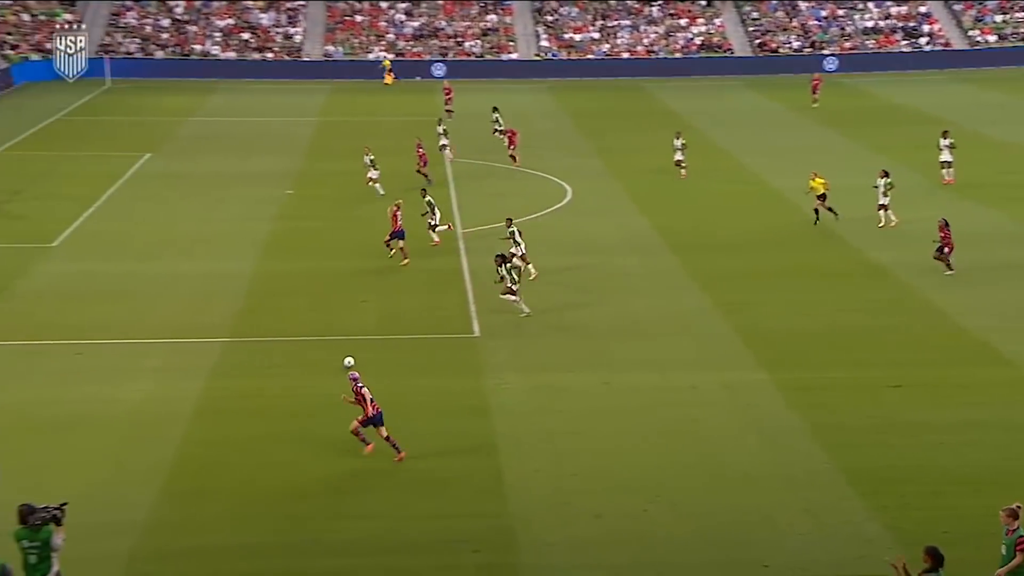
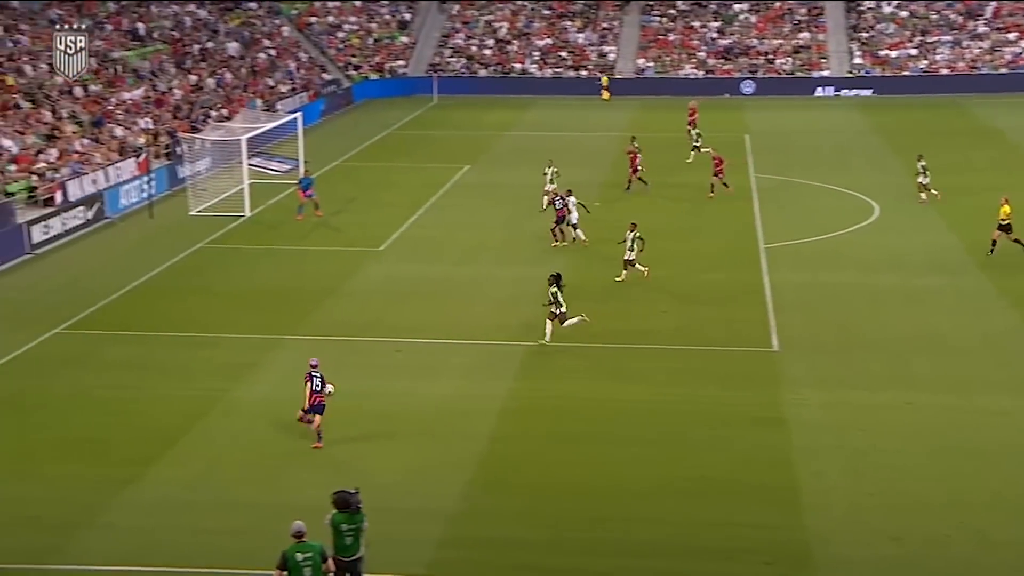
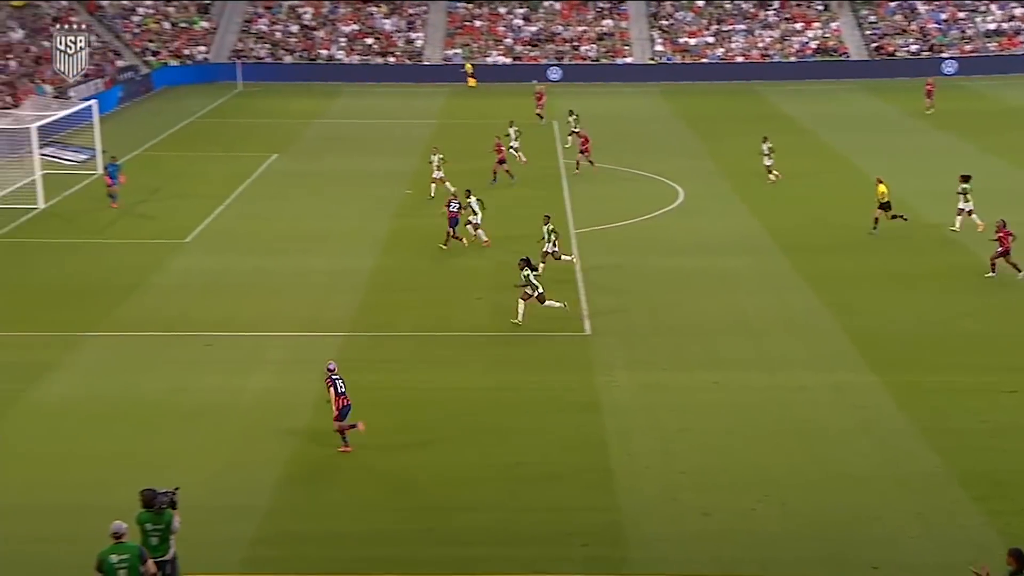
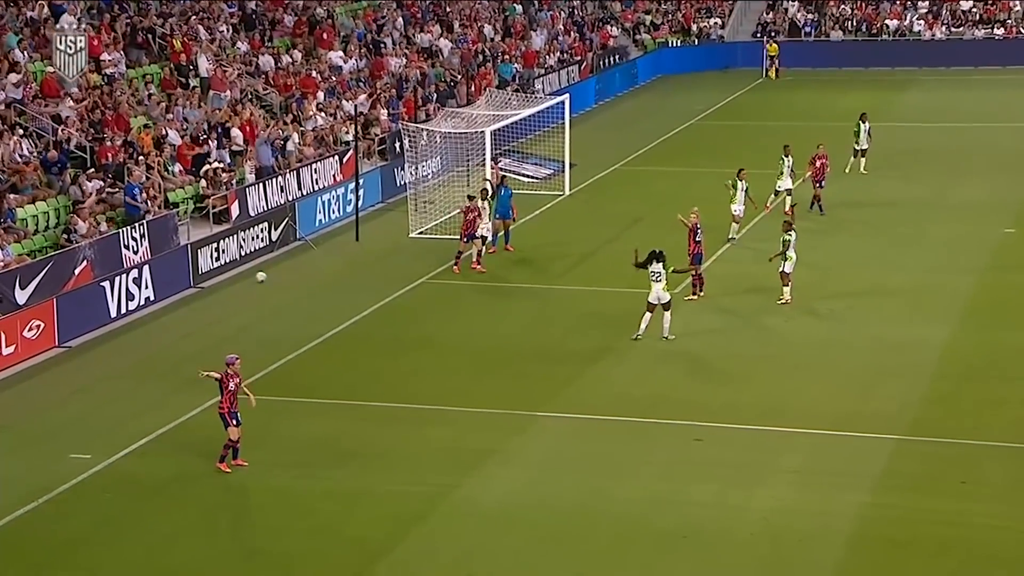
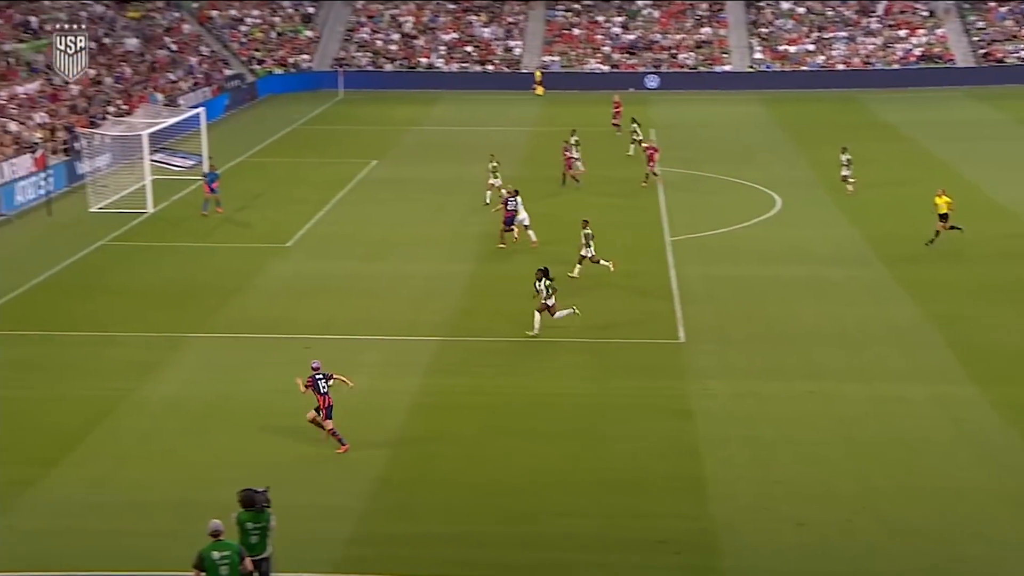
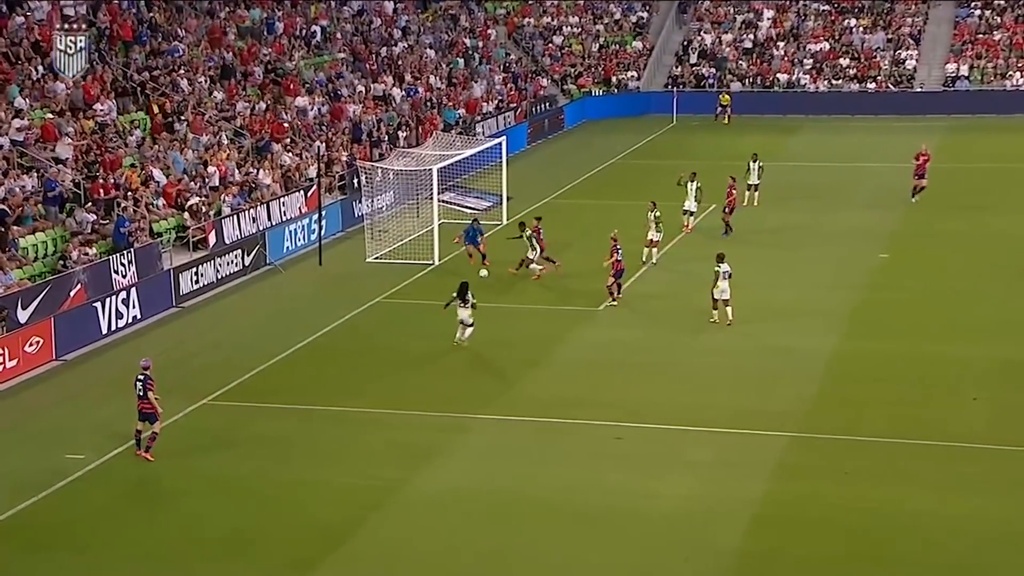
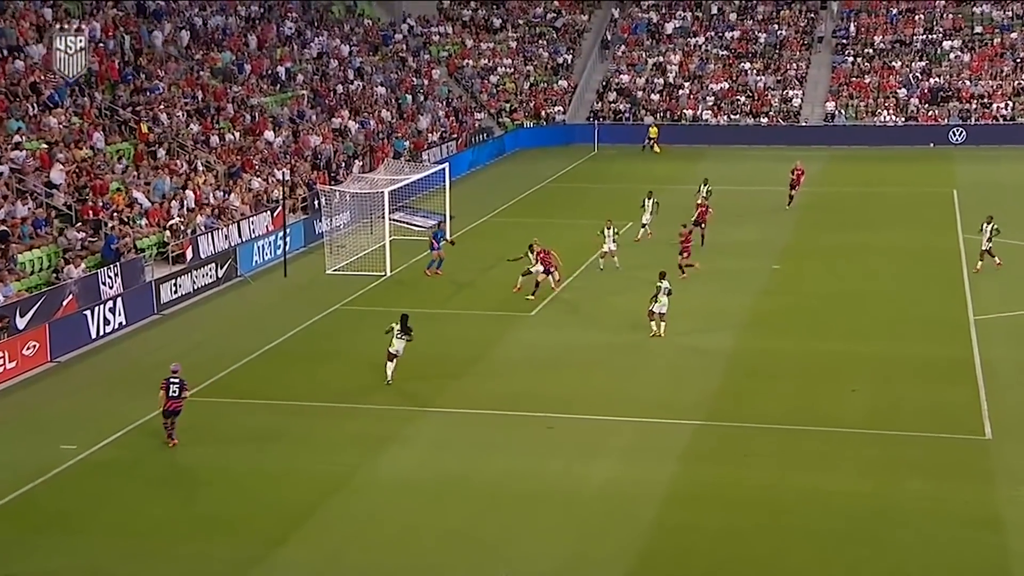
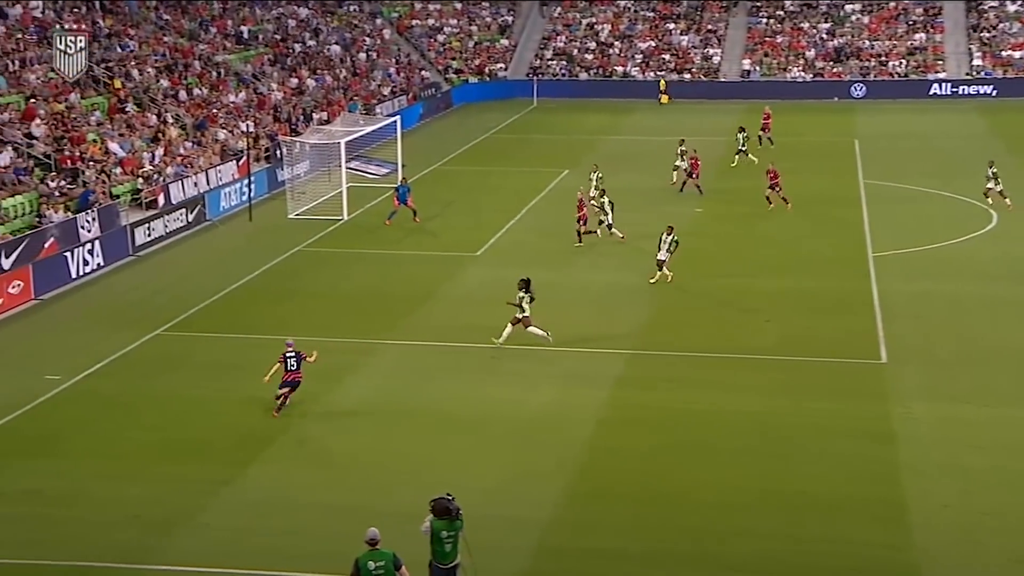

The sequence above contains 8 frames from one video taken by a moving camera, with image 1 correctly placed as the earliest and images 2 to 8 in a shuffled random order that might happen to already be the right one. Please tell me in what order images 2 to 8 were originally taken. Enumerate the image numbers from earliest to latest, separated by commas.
3, 5, 2, 8, 7, 6, 4
